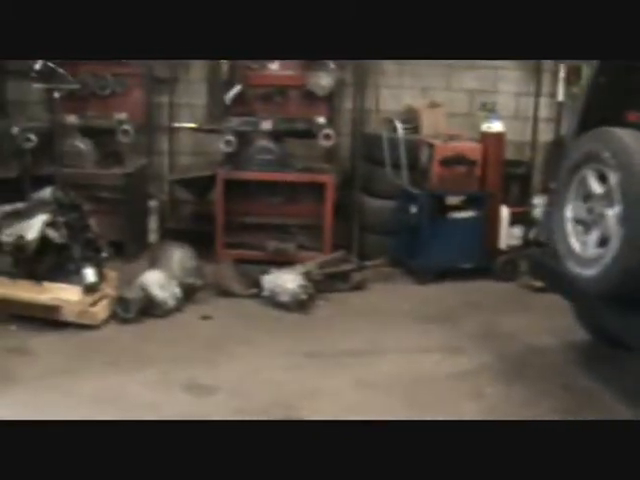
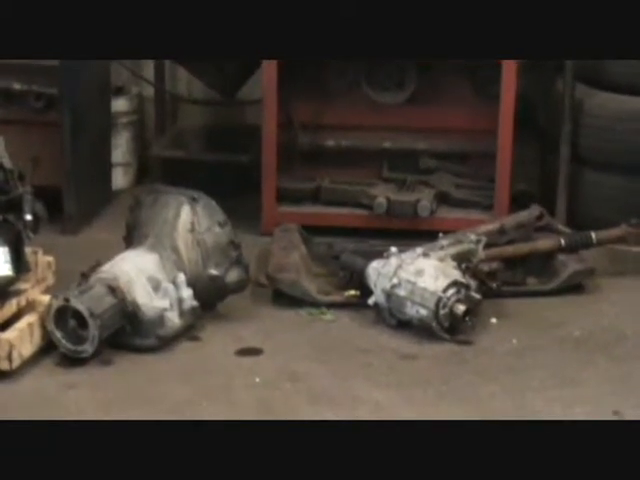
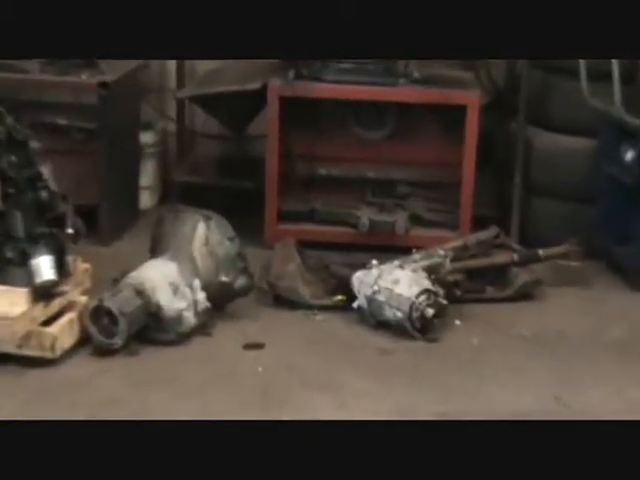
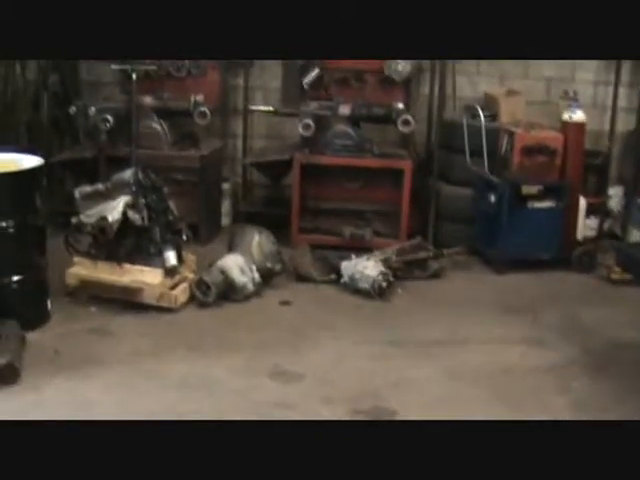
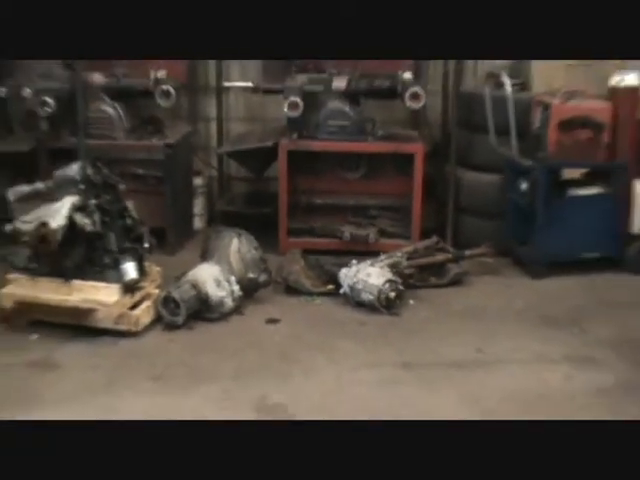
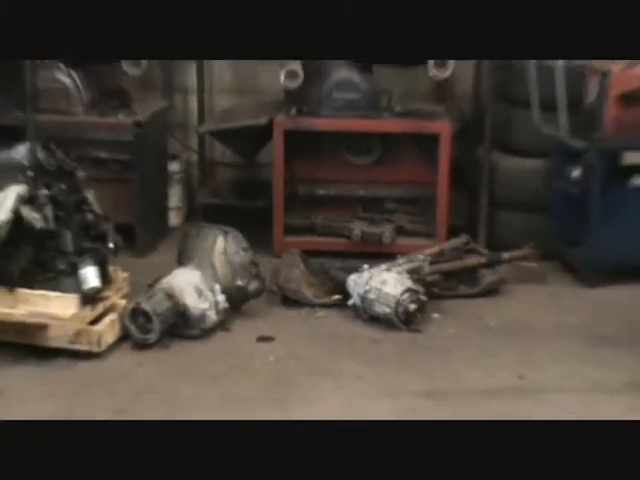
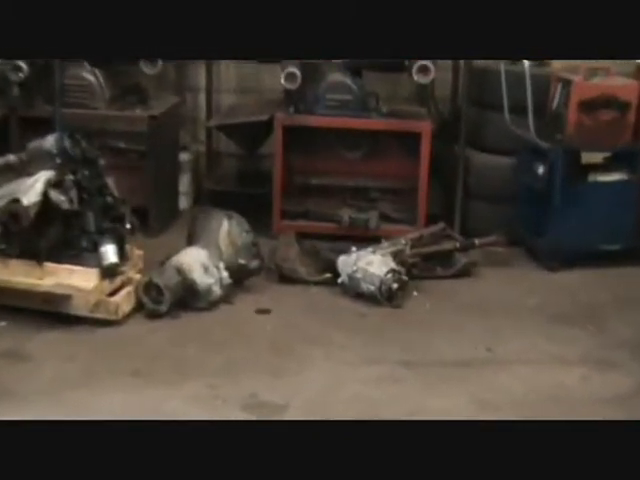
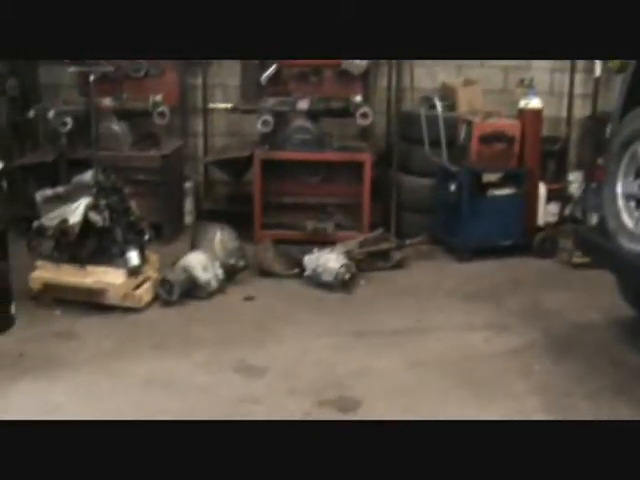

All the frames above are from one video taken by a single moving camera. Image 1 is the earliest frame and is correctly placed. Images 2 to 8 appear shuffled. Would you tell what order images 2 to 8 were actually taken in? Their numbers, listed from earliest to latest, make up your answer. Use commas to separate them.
8, 4, 7, 3, 2, 6, 5
